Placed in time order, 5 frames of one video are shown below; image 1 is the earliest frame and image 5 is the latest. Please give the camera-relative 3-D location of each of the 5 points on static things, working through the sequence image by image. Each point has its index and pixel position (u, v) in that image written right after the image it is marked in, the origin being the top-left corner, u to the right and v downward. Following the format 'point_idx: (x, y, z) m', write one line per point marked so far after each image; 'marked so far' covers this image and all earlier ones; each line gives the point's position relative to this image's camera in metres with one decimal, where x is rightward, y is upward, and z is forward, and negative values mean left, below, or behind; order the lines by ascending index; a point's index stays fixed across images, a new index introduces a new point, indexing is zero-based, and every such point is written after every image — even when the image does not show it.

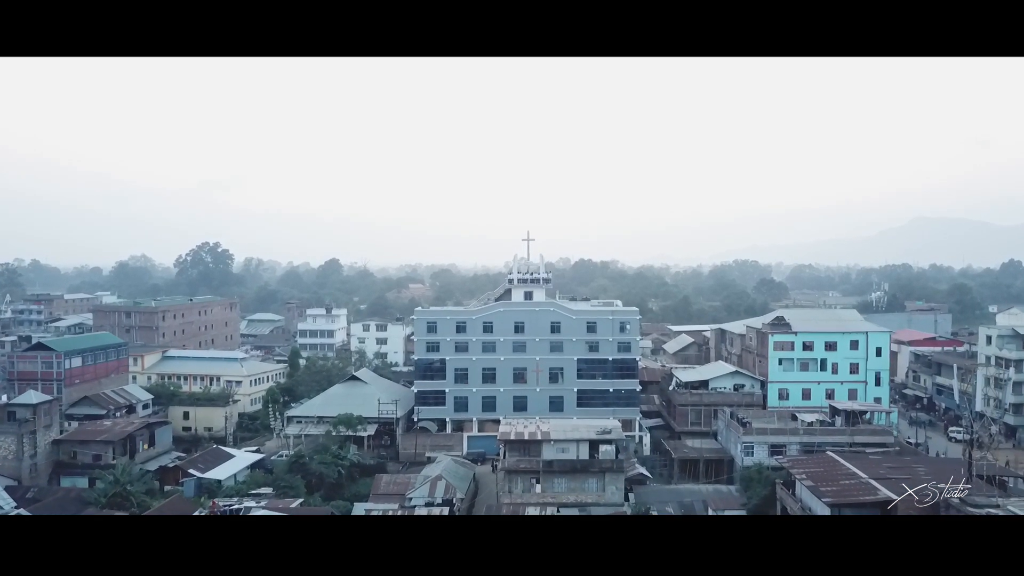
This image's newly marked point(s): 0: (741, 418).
0: (+2.8, -1.6, +8.3) m
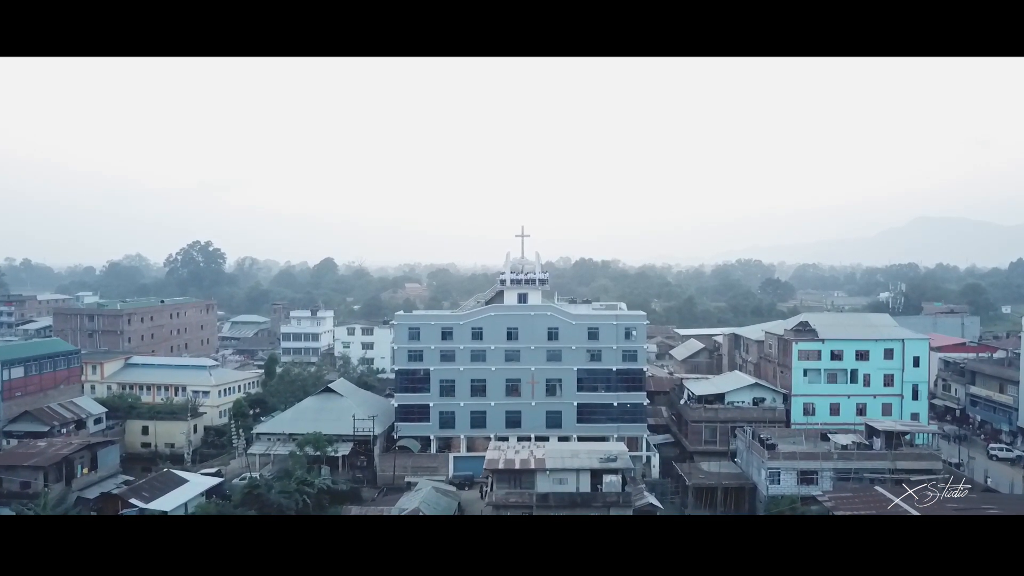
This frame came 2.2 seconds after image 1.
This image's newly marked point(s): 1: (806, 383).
0: (+2.7, -1.6, +7.2) m
1: (+3.8, -1.2, +8.6) m
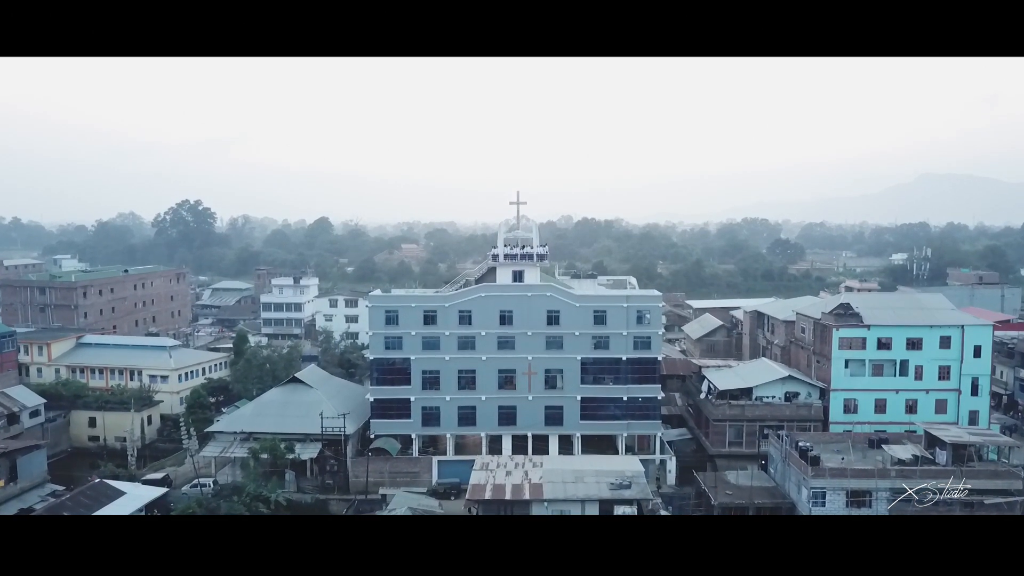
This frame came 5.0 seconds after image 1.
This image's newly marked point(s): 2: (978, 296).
0: (+2.6, -1.4, +6.0) m
1: (+3.7, -1.0, +7.4) m
2: (+9.5, -0.2, +13.6) m
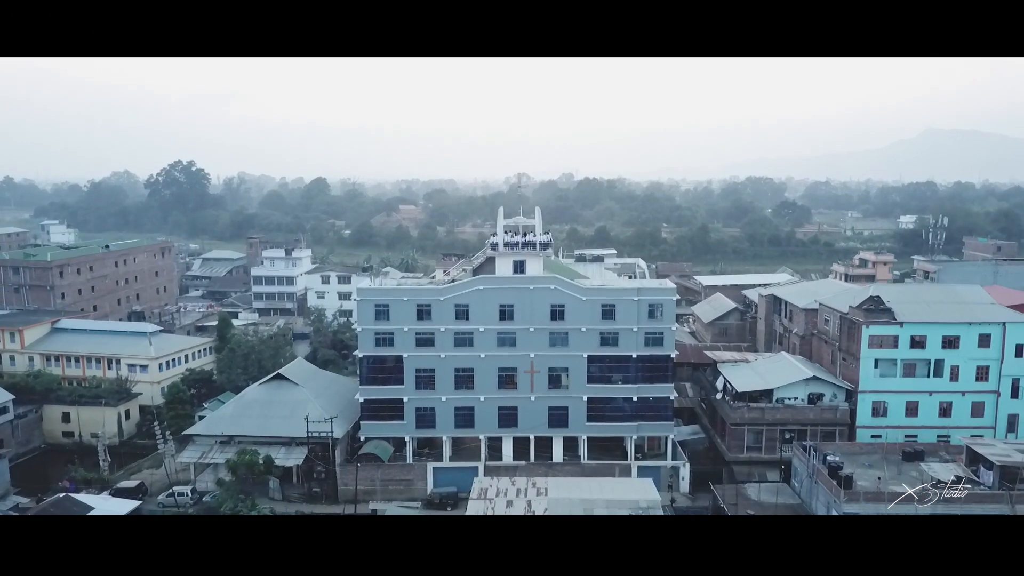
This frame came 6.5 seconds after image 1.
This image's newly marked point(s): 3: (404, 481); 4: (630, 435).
0: (+2.6, -1.4, +5.5) m
1: (+3.7, -0.9, +6.8) m
2: (+9.5, +0.3, +13.0) m
3: (-1.1, -1.9, +6.7) m
4: (+1.3, -1.6, +7.1) m
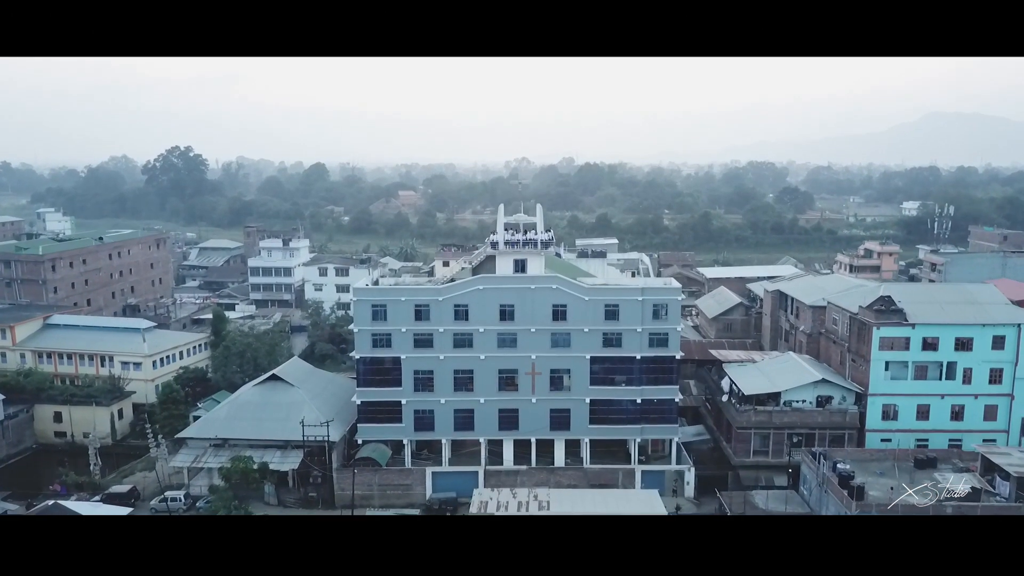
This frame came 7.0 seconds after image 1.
0: (+2.7, -1.5, +5.3) m
1: (+3.7, -0.9, +6.7) m
2: (+9.5, +0.5, +12.8) m
3: (-1.1, -1.9, +6.6) m
4: (+1.3, -1.6, +6.9) m
